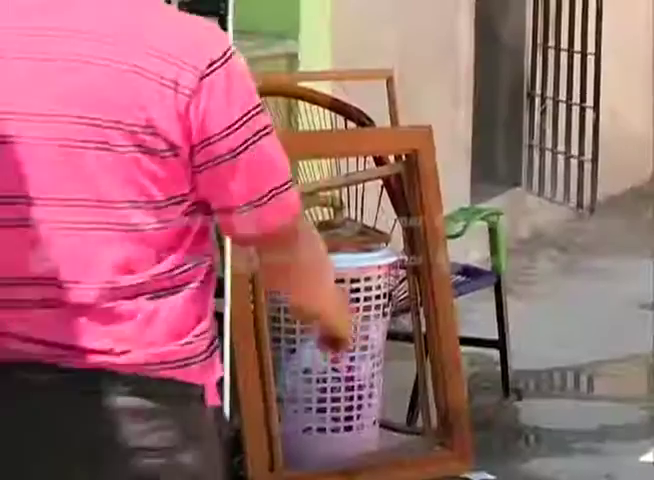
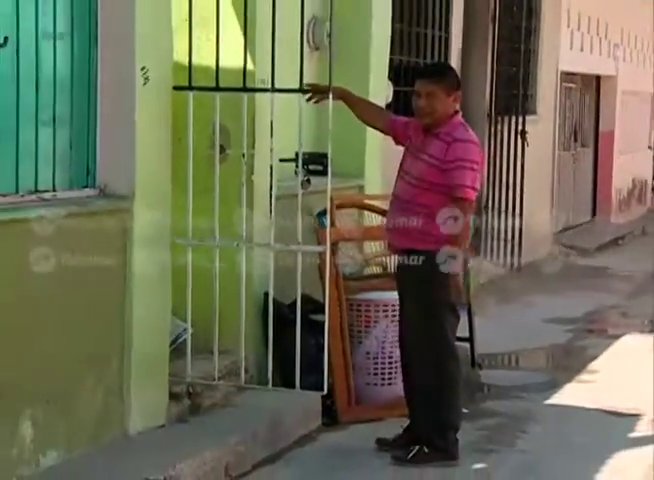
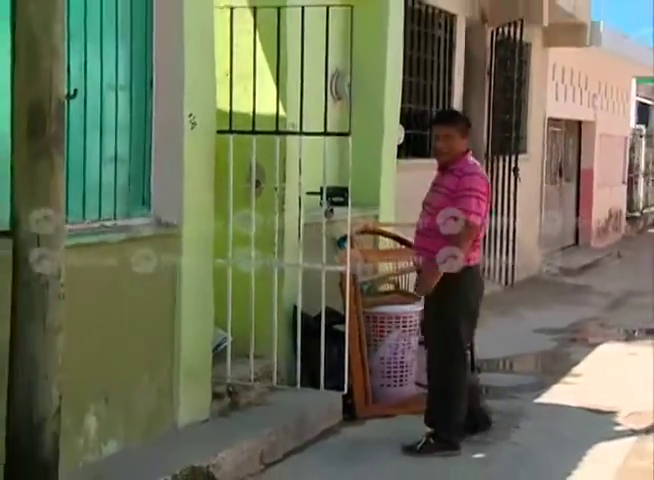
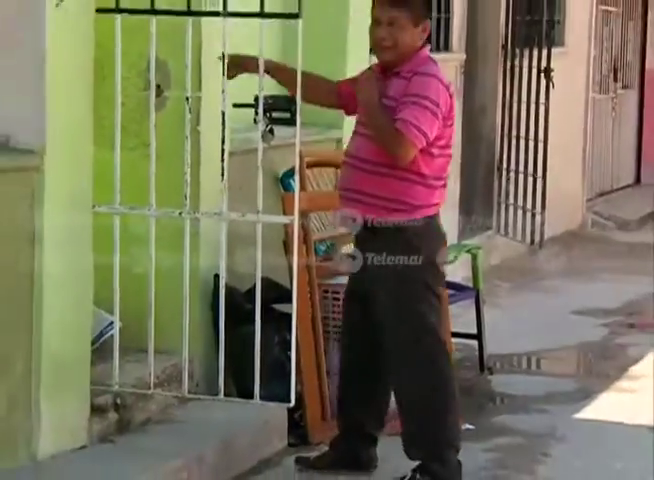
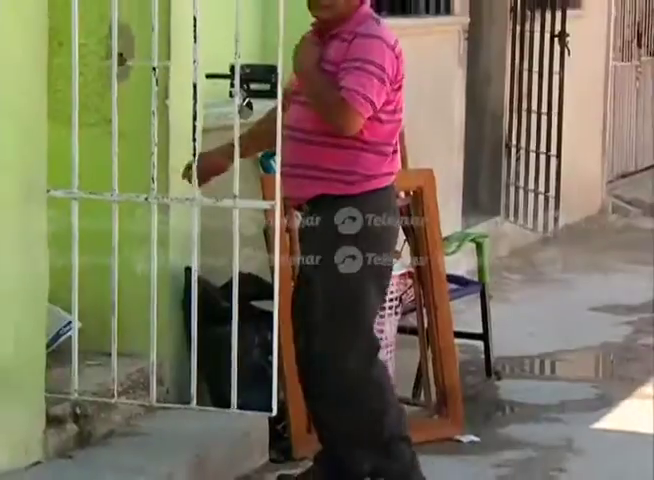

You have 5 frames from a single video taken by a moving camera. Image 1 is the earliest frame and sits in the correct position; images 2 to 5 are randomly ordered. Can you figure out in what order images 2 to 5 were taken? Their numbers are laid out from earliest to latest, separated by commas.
5, 4, 2, 3
